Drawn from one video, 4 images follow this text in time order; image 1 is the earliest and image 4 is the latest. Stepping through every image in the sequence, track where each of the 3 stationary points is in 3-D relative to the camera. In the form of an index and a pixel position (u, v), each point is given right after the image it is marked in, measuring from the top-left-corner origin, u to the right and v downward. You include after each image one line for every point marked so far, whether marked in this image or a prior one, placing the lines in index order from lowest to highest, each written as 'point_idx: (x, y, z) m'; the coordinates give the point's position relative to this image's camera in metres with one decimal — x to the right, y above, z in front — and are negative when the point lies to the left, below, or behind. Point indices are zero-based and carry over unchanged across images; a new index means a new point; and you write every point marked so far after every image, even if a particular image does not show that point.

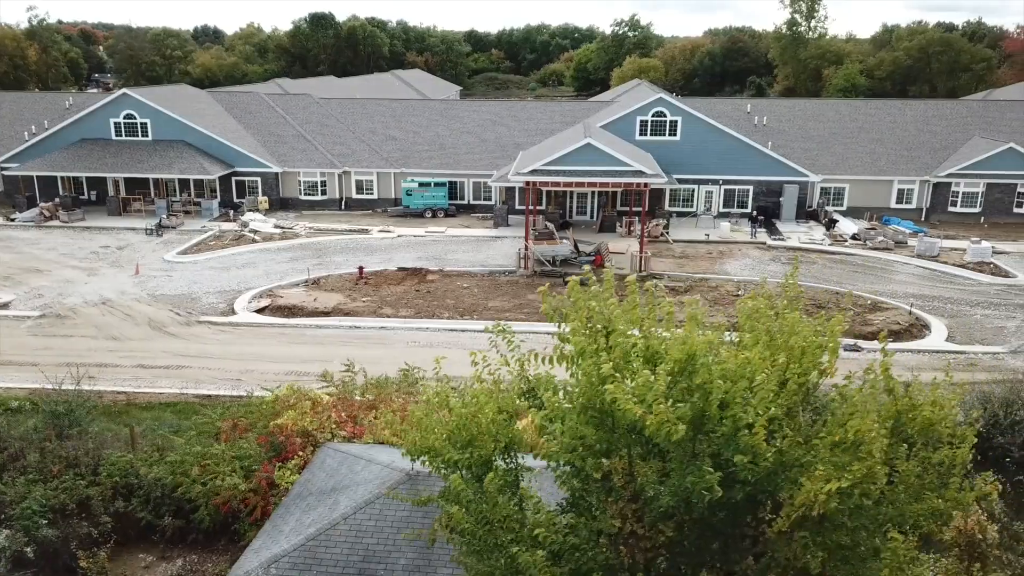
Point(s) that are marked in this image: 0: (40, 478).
0: (-6.9, -2.8, +12.8) m
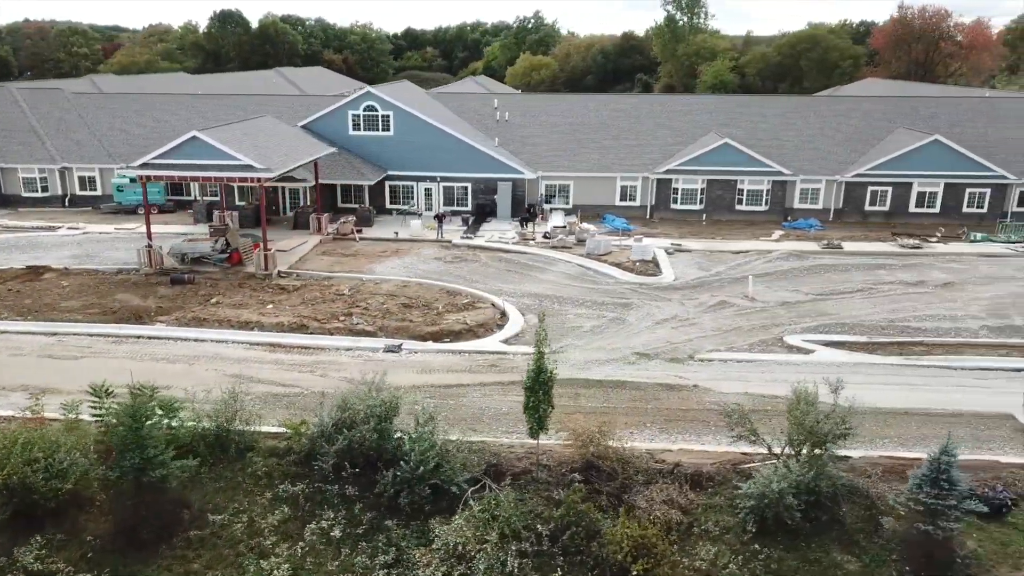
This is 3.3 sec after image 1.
0: (-18.1, -2.8, +11.8) m
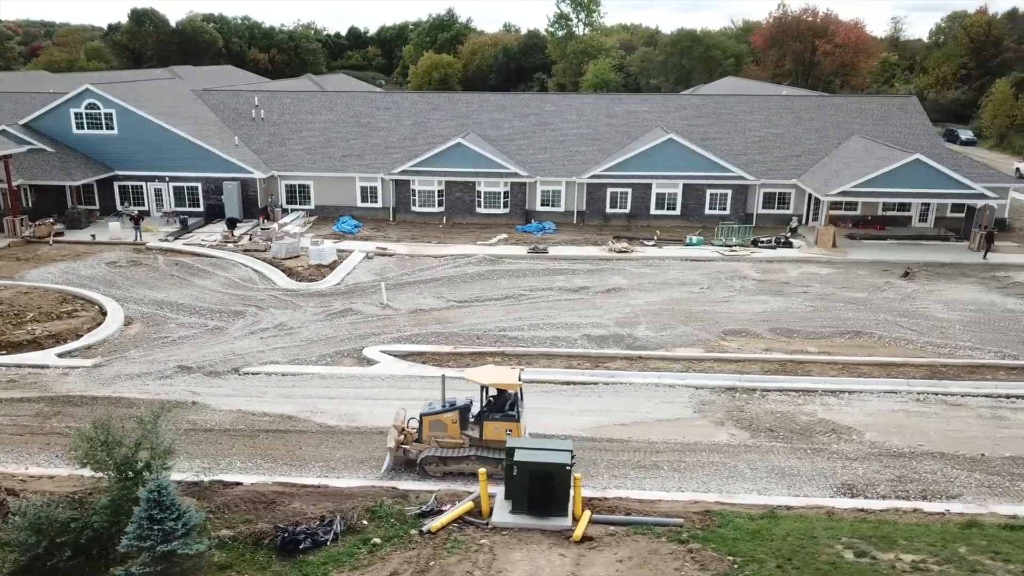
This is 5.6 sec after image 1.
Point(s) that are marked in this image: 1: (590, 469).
0: (-28.2, -3.0, +10.3) m
1: (+1.3, -3.0, +14.6) m
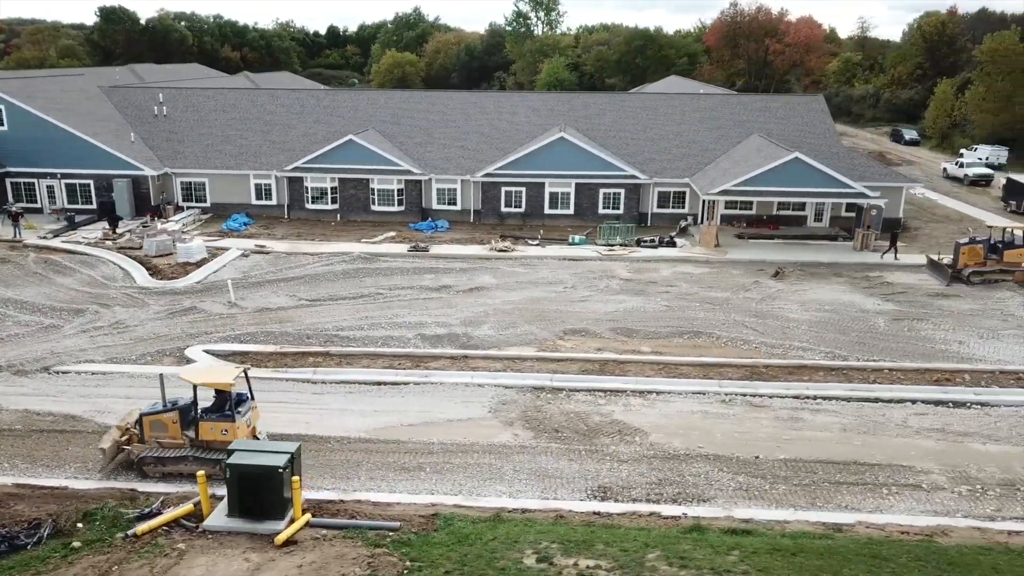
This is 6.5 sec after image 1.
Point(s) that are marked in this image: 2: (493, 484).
0: (-32.1, -2.9, +9.9) m
1: (-2.7, -3.0, +14.3) m
2: (-0.3, -3.1, +13.9) m
